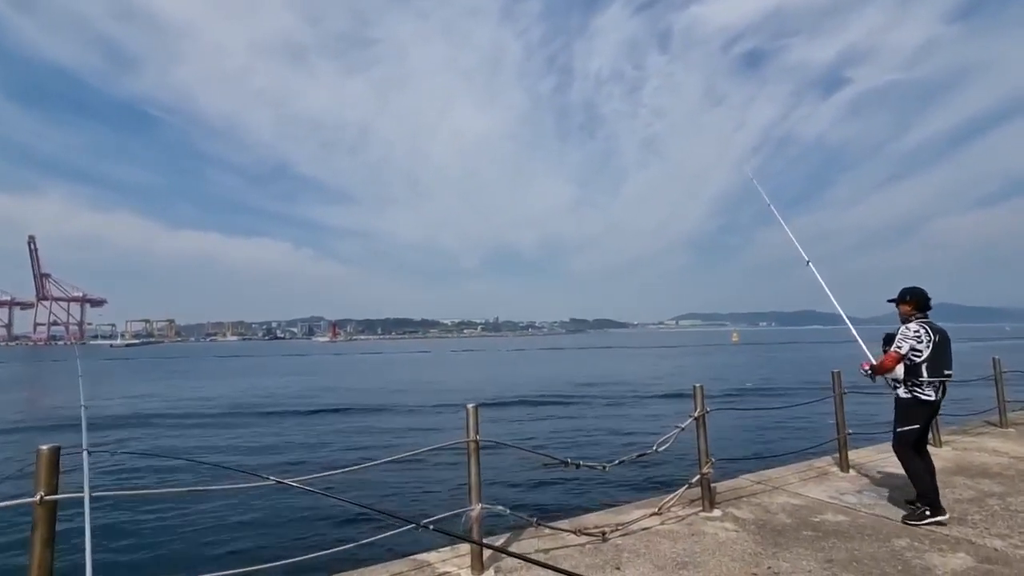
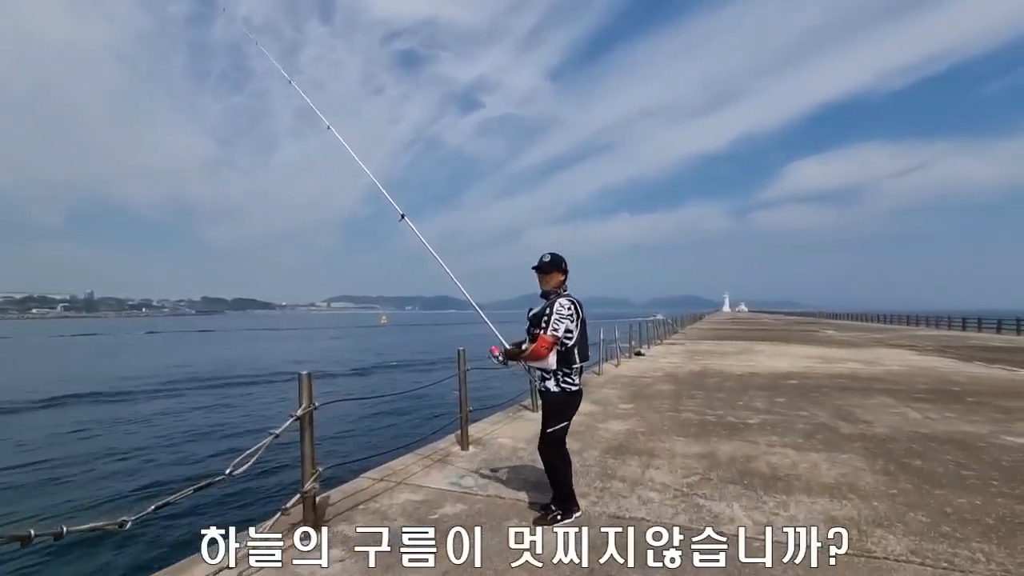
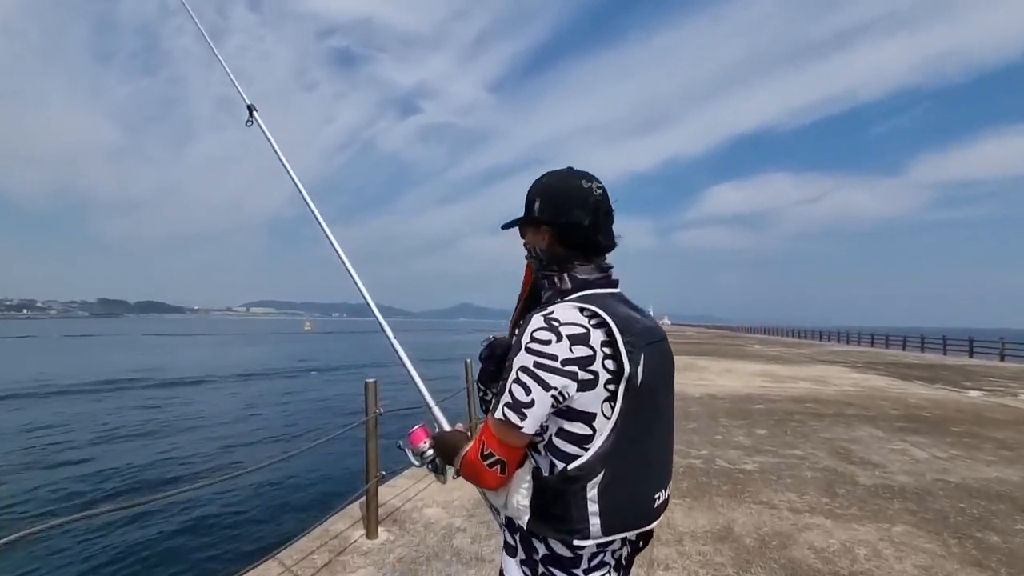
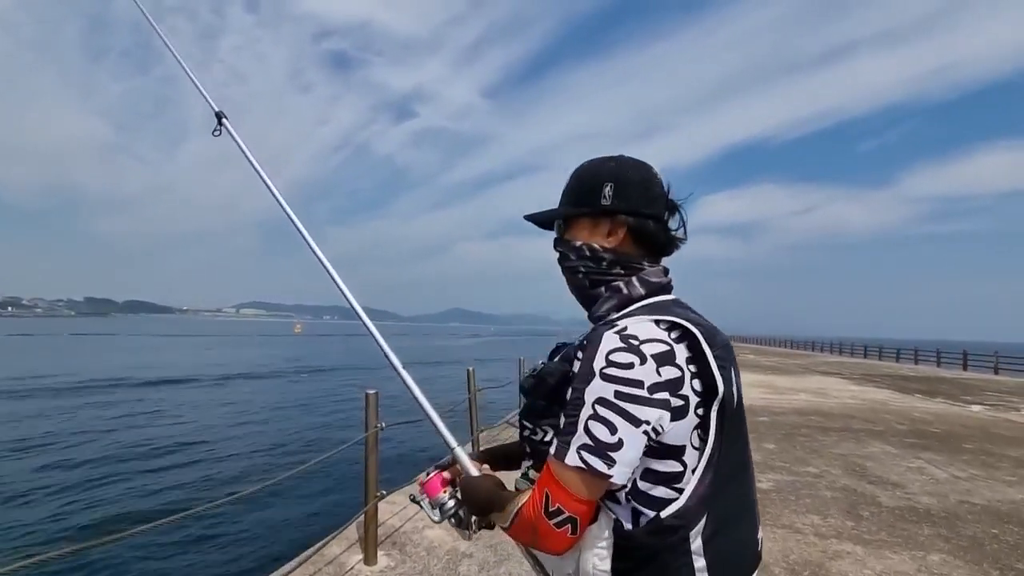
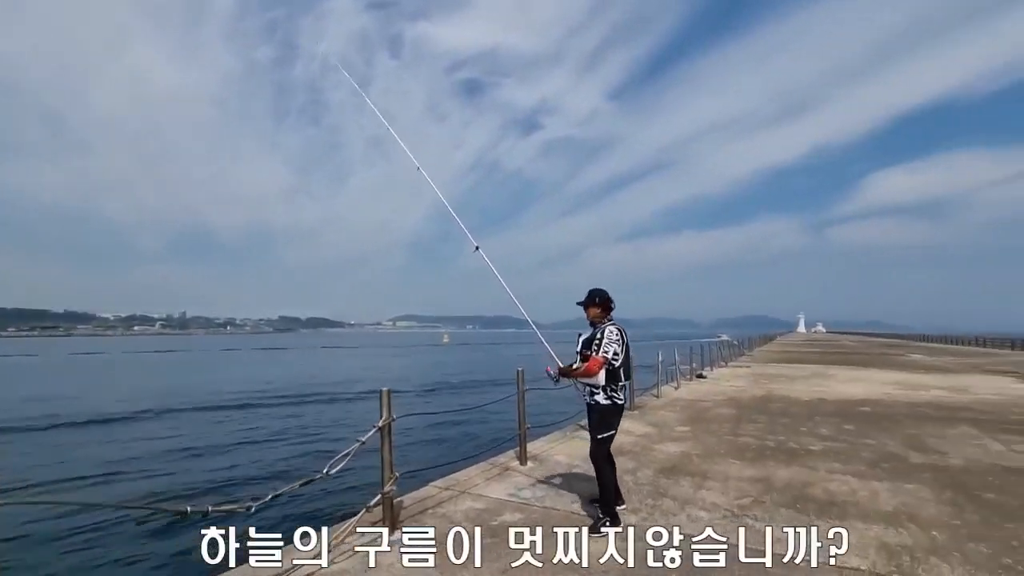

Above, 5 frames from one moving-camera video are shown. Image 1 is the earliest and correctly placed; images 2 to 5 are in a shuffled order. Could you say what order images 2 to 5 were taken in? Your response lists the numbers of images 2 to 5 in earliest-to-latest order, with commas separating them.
5, 2, 3, 4
